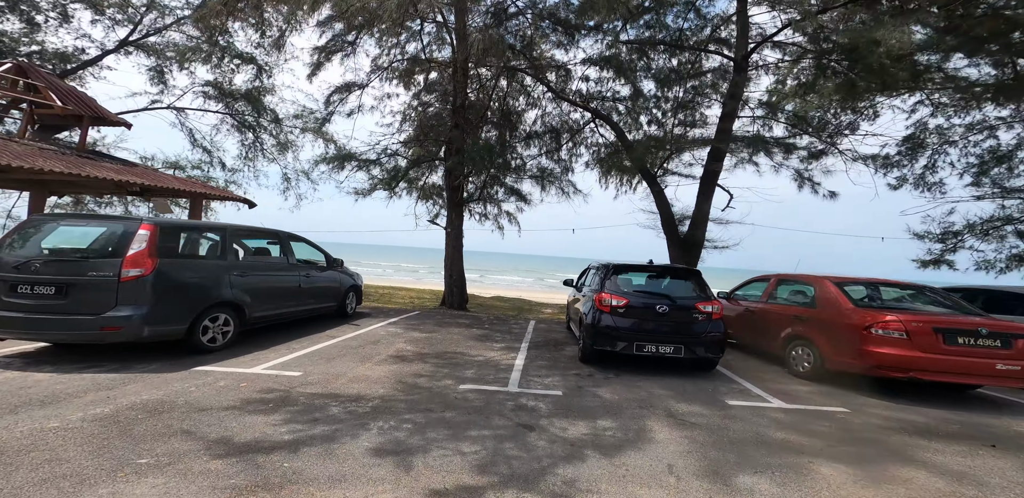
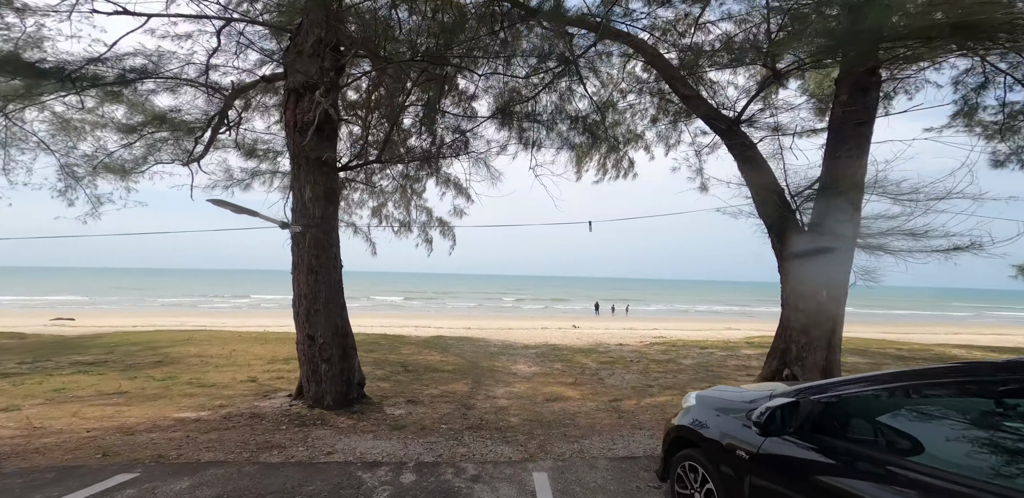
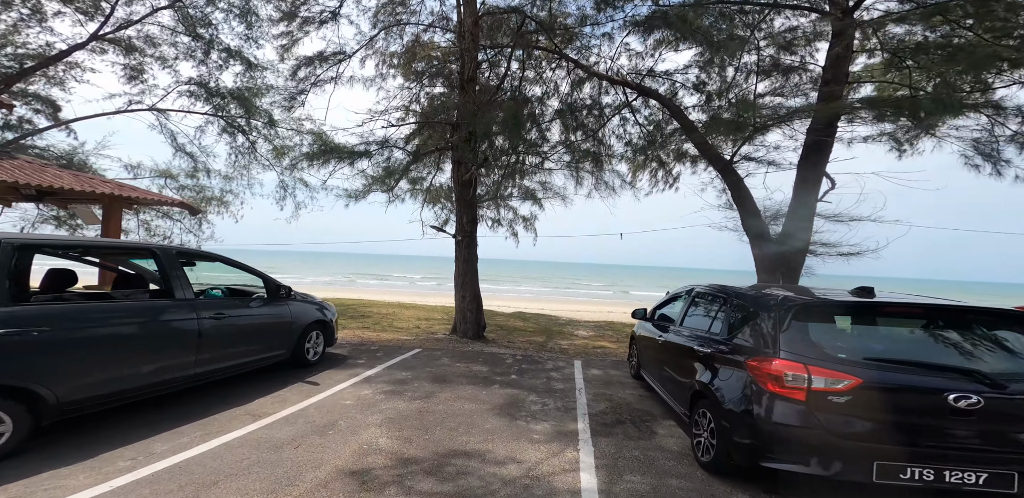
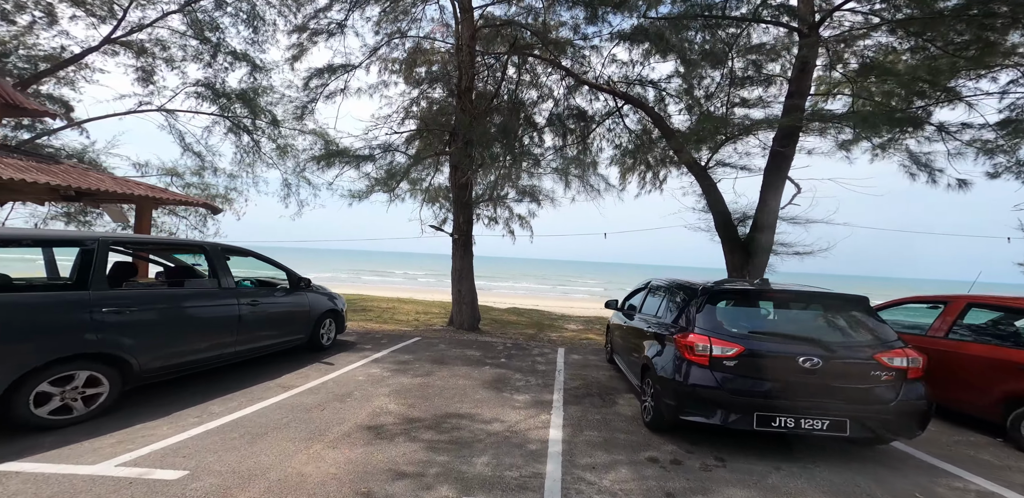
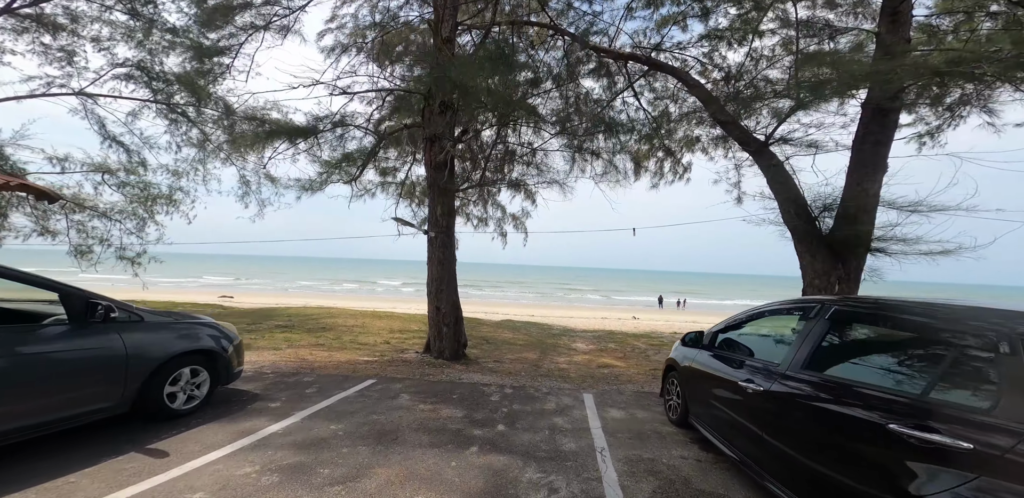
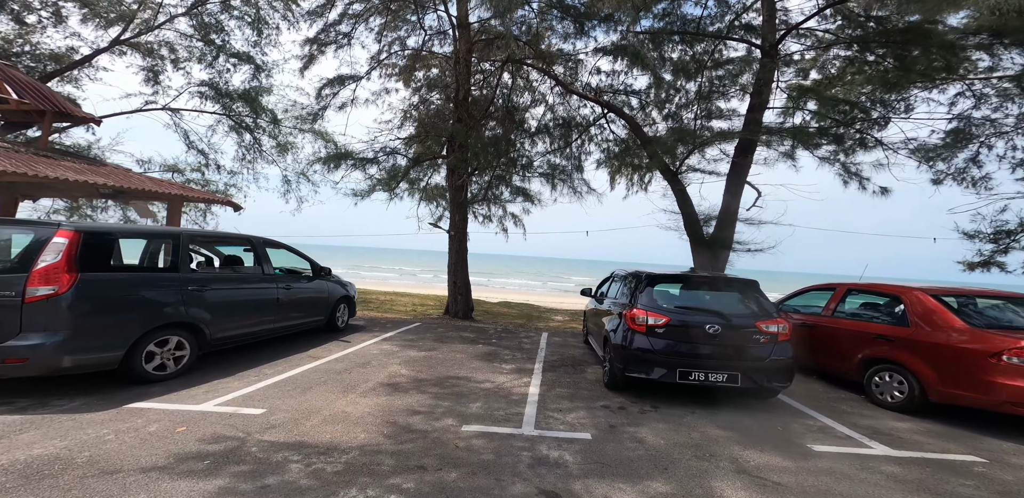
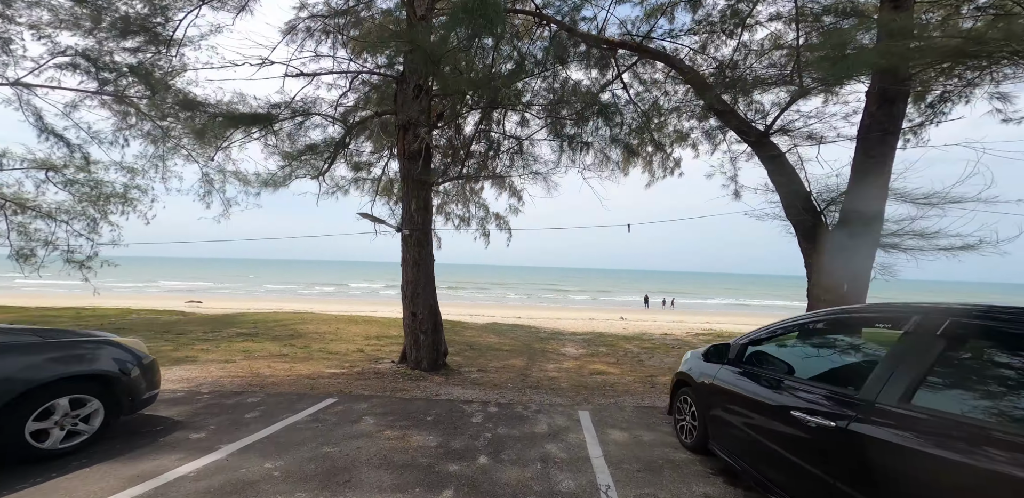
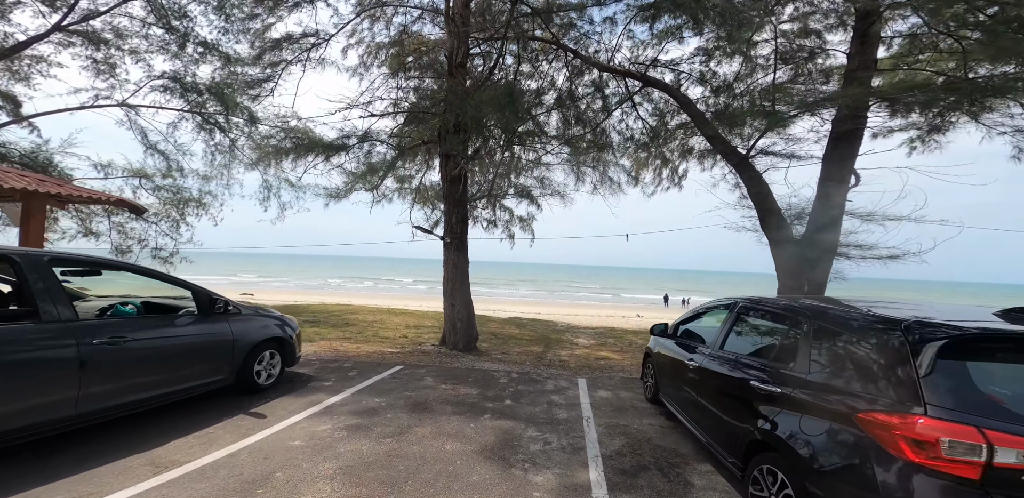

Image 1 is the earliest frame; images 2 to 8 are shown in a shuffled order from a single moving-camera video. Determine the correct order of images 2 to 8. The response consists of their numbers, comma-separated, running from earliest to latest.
6, 4, 3, 8, 5, 7, 2
